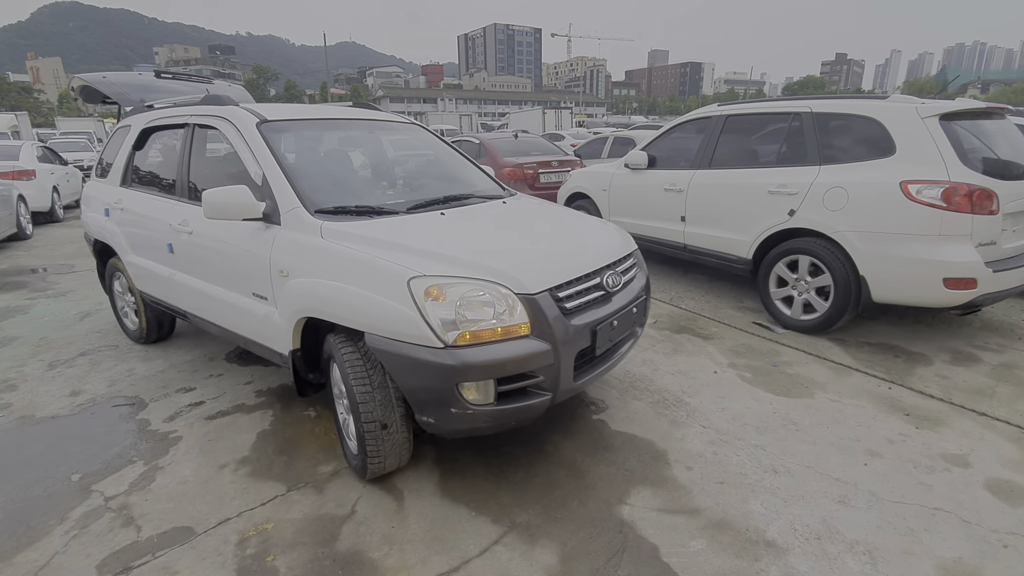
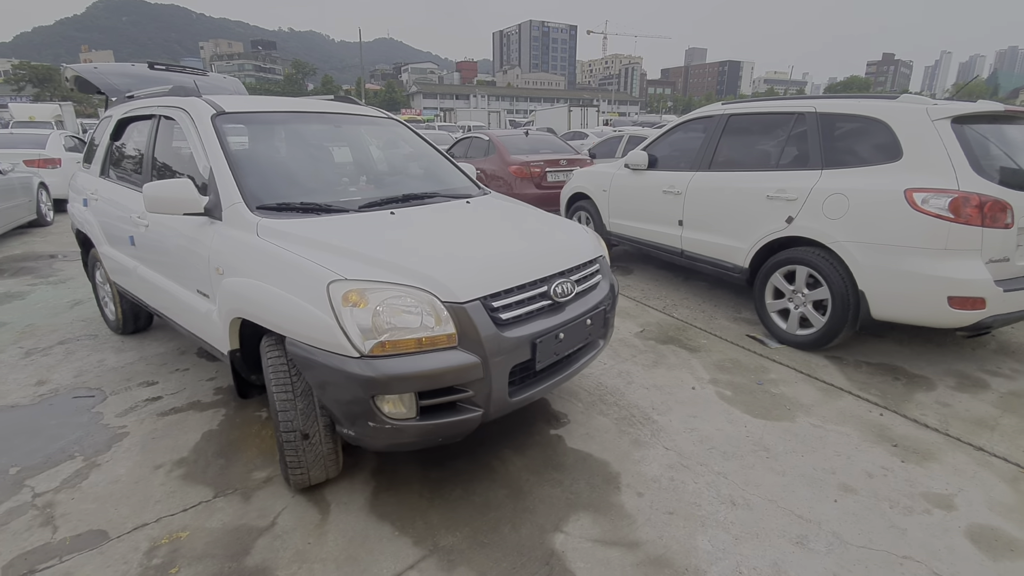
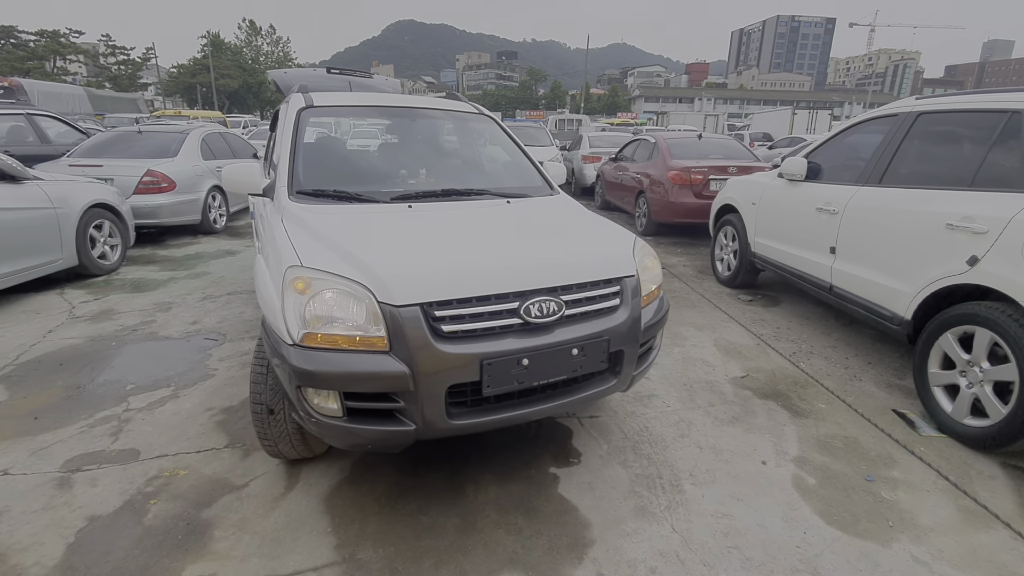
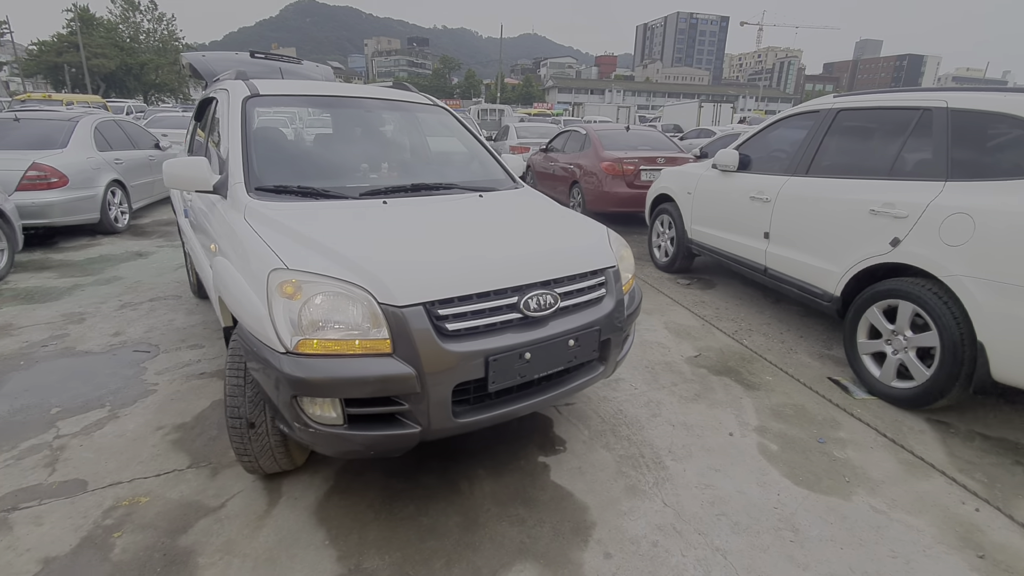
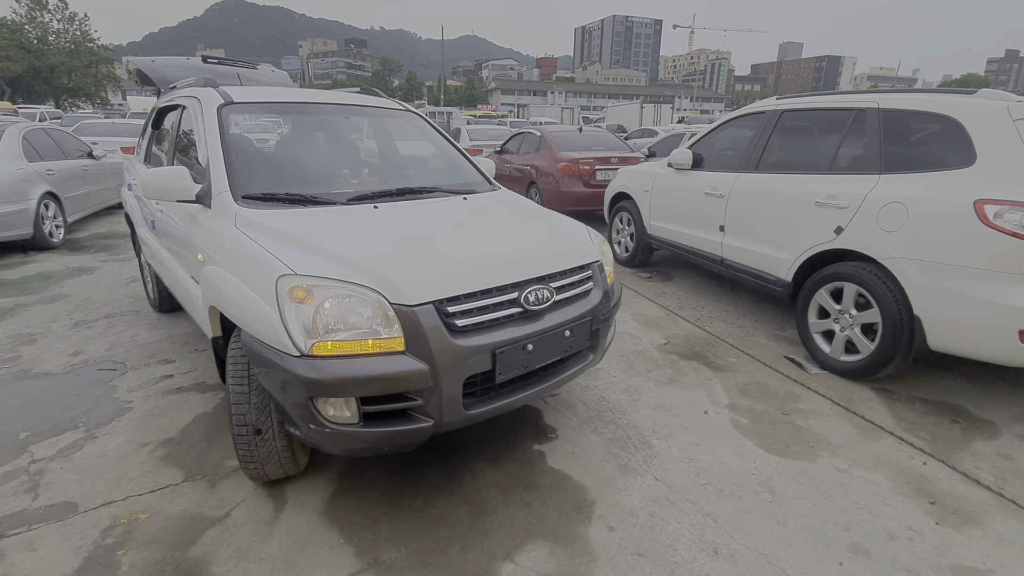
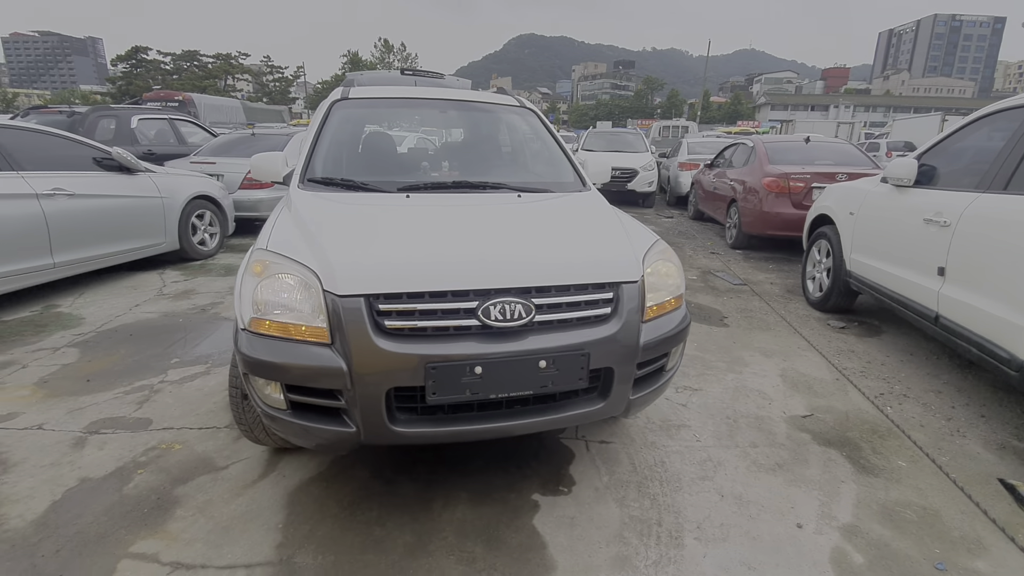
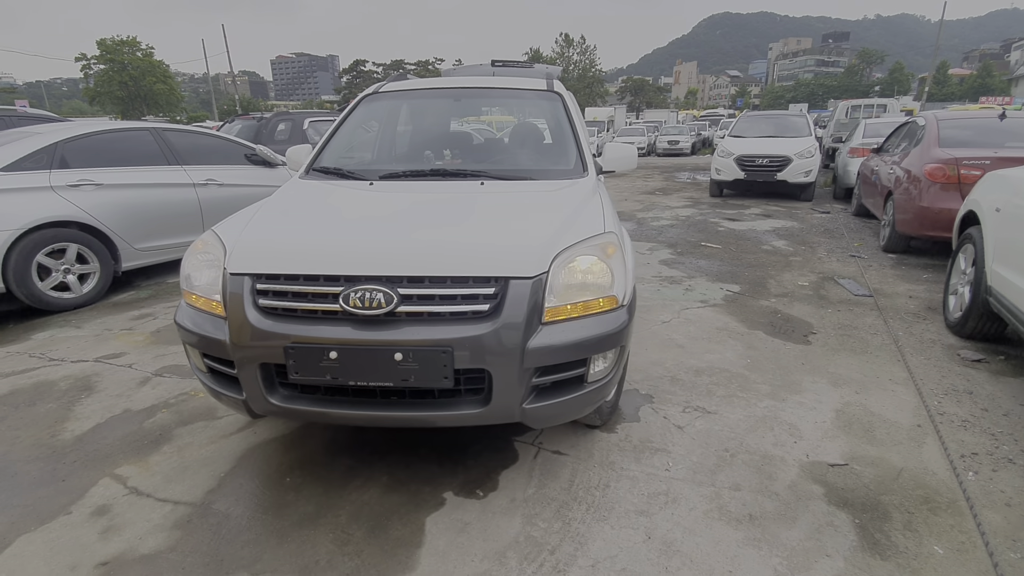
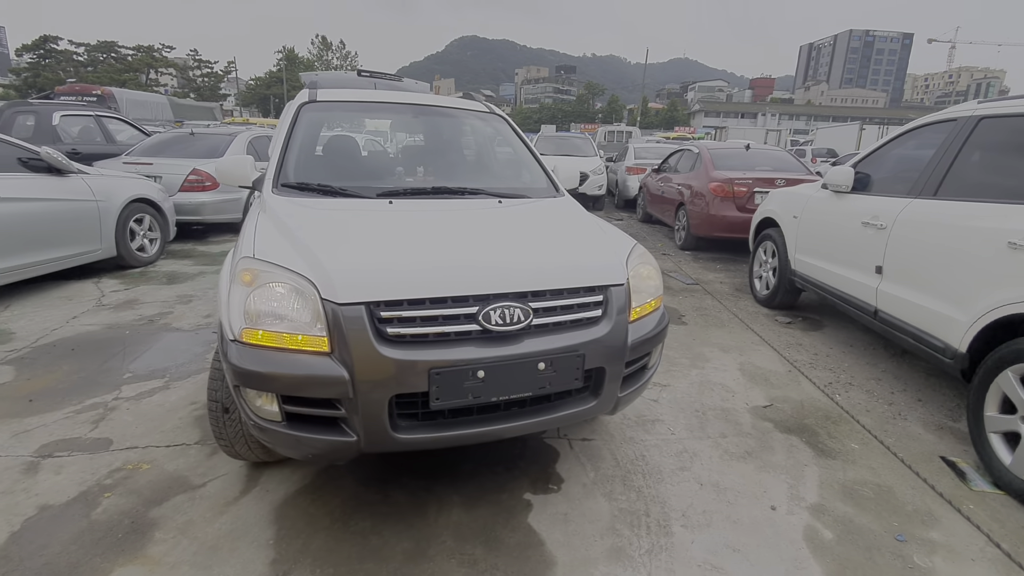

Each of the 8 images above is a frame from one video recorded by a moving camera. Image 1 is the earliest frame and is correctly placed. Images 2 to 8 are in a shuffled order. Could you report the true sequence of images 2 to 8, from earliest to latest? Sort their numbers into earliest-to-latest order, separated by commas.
2, 5, 4, 3, 8, 6, 7
